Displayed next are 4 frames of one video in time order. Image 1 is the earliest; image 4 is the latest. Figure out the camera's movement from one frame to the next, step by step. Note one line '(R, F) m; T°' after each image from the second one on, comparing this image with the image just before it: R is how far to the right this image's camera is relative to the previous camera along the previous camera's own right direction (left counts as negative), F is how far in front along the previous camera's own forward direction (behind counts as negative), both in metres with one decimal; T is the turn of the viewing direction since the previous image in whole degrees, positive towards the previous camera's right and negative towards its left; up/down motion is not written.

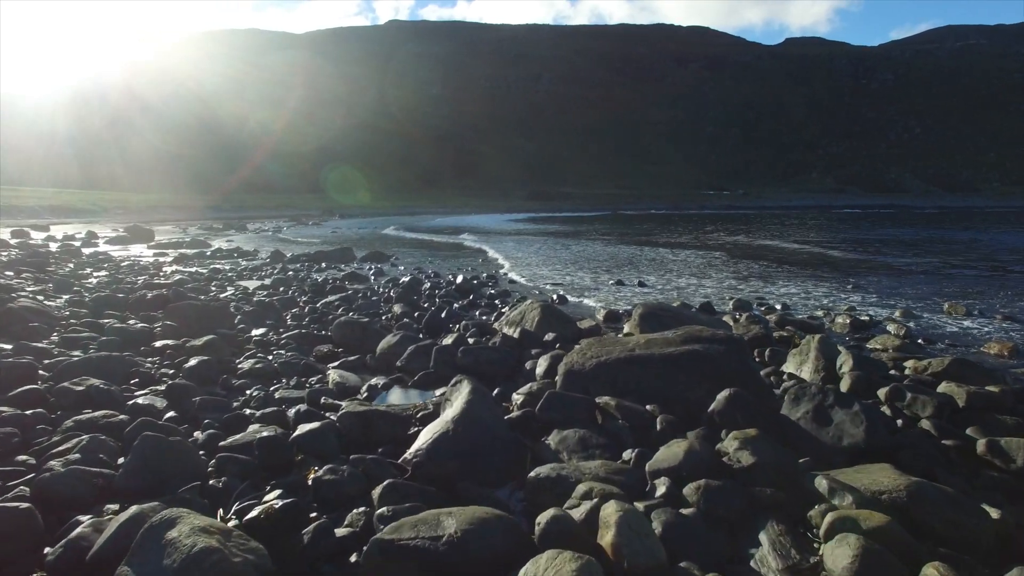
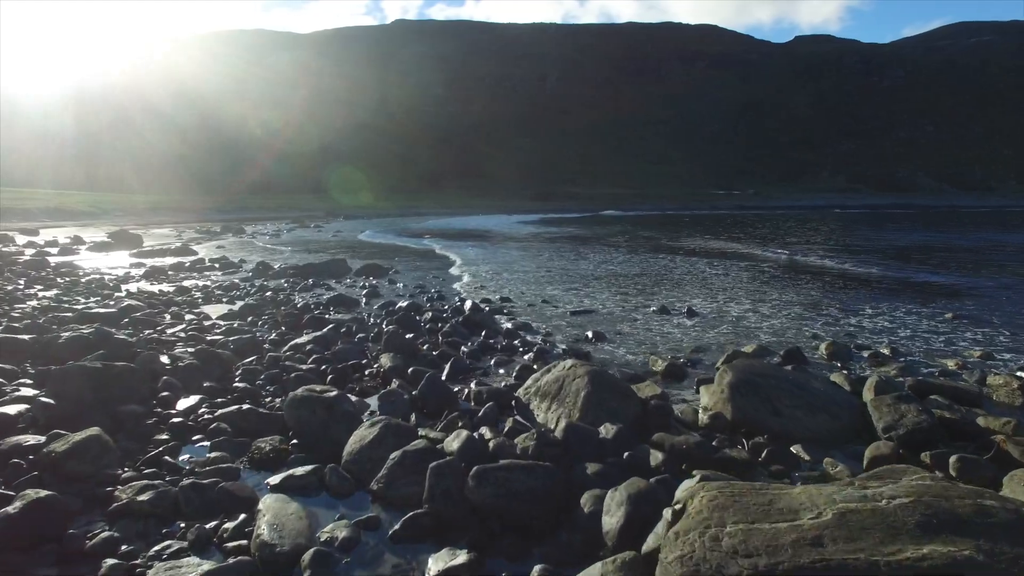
(-0.3, +3.1) m; -1°
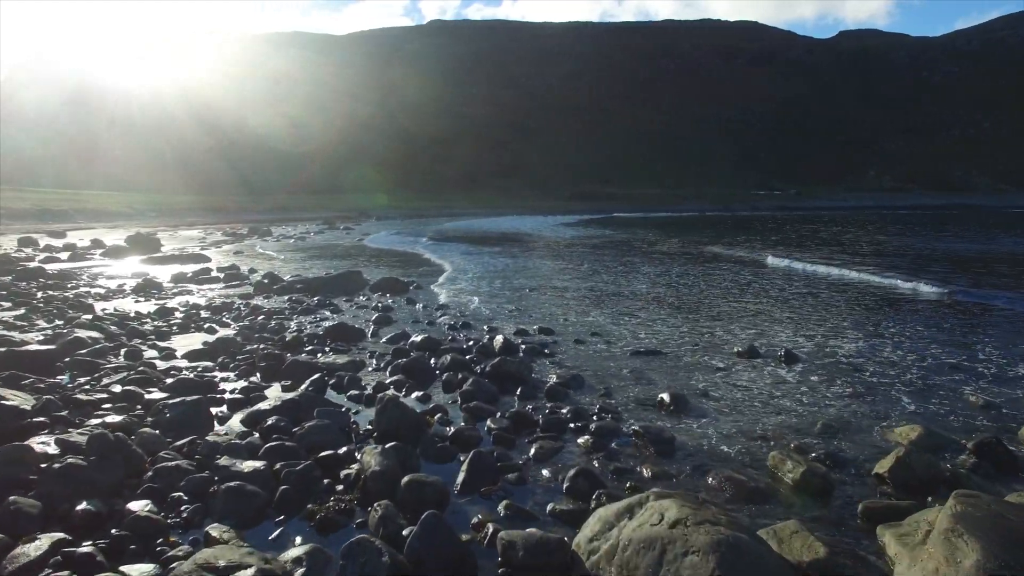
(-0.2, +3.2) m; -3°
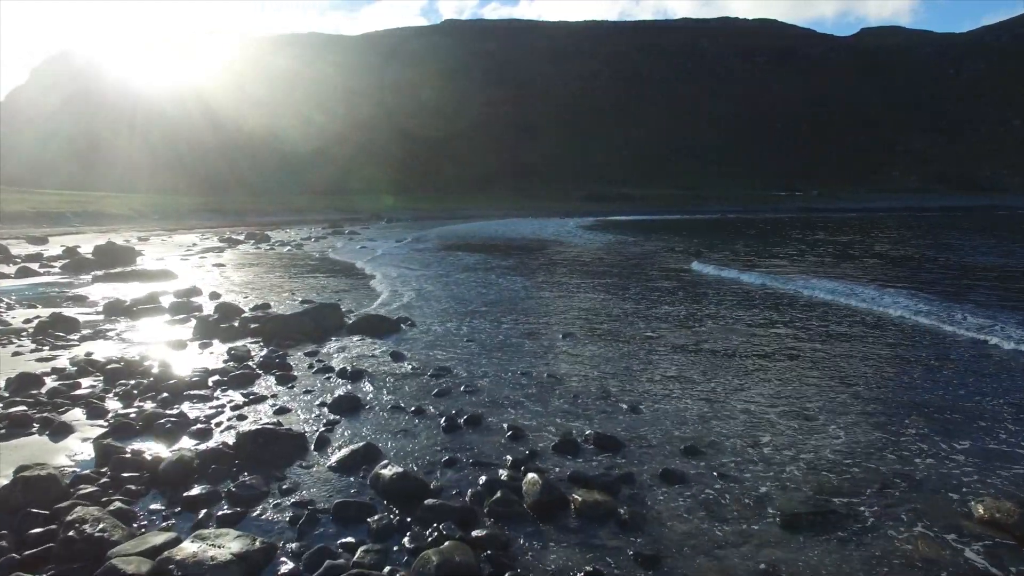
(-0.3, +5.3) m; -1°
